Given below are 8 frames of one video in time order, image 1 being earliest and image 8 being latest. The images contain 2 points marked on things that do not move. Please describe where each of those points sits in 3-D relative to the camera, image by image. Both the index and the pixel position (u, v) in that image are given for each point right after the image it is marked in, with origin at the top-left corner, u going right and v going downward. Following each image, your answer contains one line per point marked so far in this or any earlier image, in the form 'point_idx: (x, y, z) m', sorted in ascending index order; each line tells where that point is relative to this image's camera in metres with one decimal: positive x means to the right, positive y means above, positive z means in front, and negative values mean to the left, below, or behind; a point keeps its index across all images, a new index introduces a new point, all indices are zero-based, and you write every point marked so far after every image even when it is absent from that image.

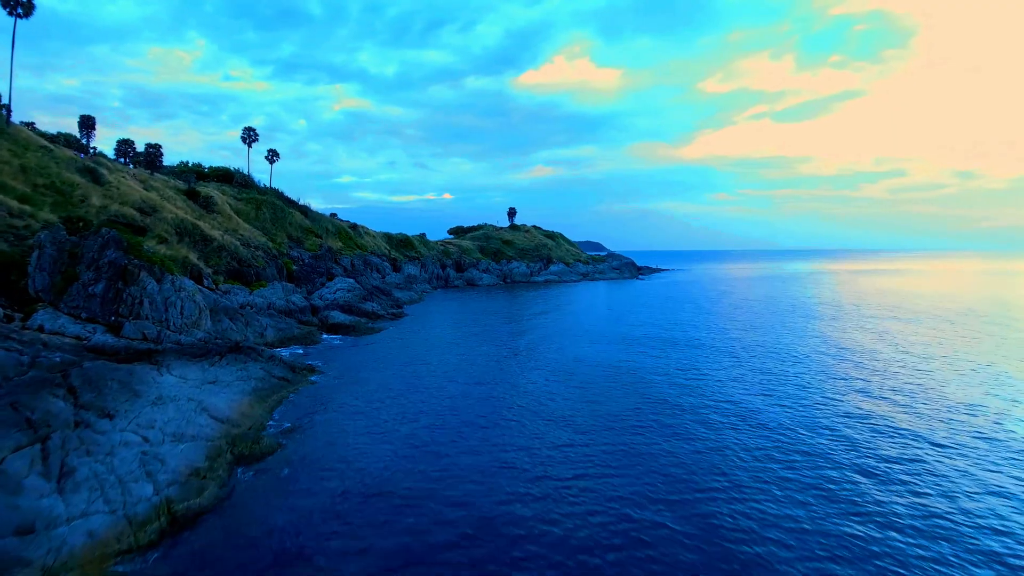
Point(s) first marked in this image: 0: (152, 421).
0: (-10.7, -4.0, +19.7) m
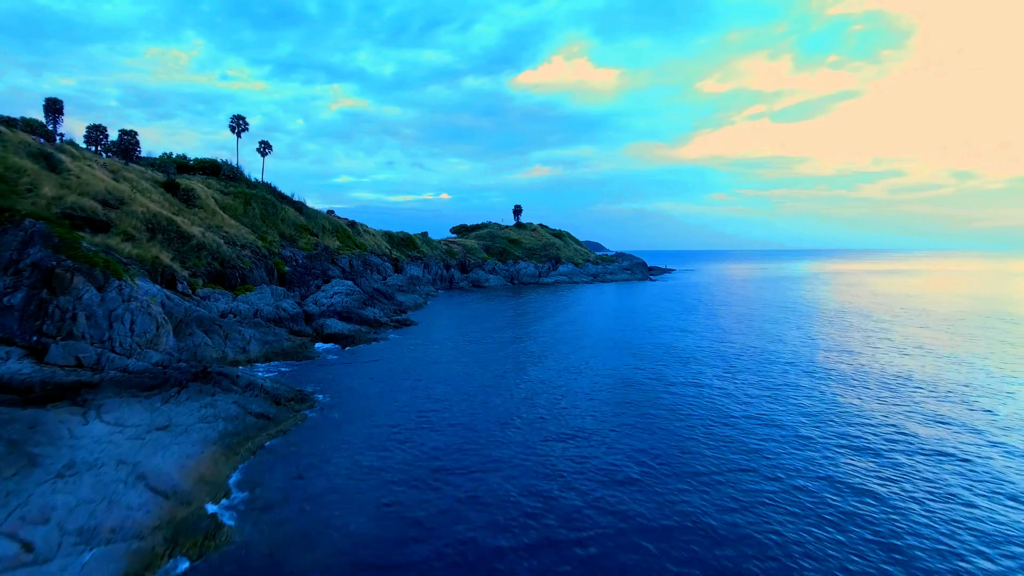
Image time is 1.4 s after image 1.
0: (-9.0, -4.3, +12.8) m
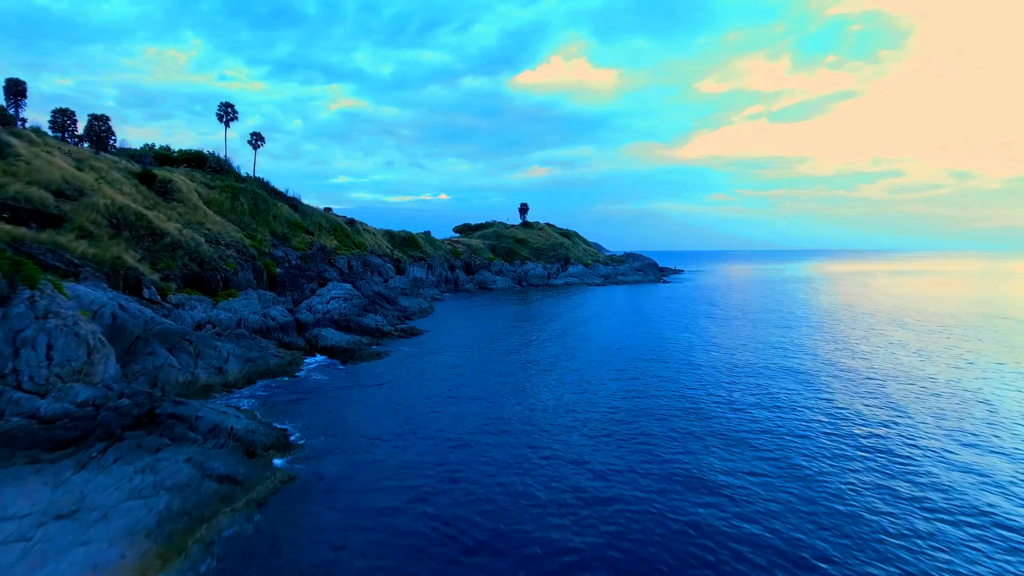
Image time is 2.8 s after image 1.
0: (-7.4, -4.6, +6.5) m
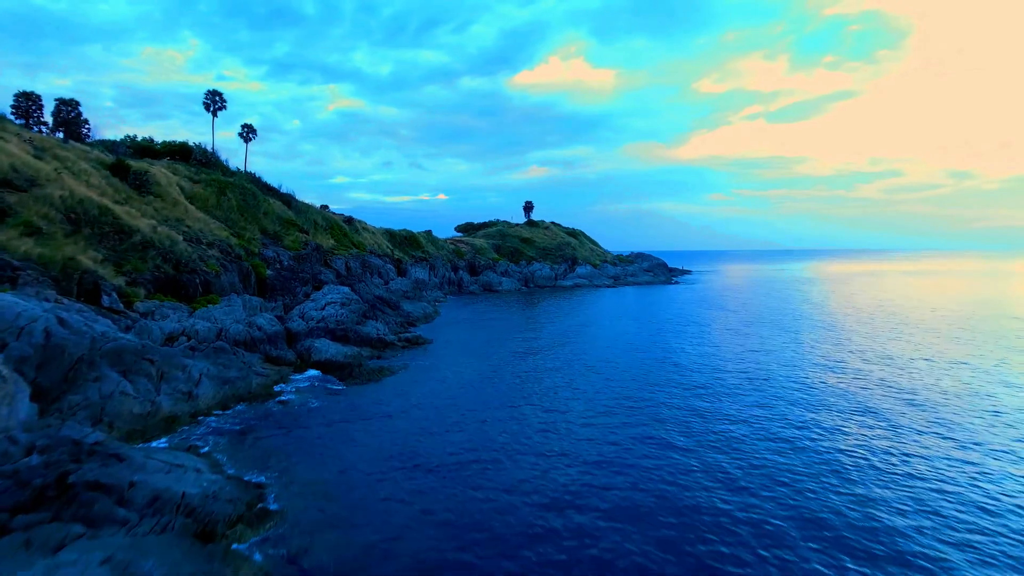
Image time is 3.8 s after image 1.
0: (-6.2, -4.9, +1.3) m
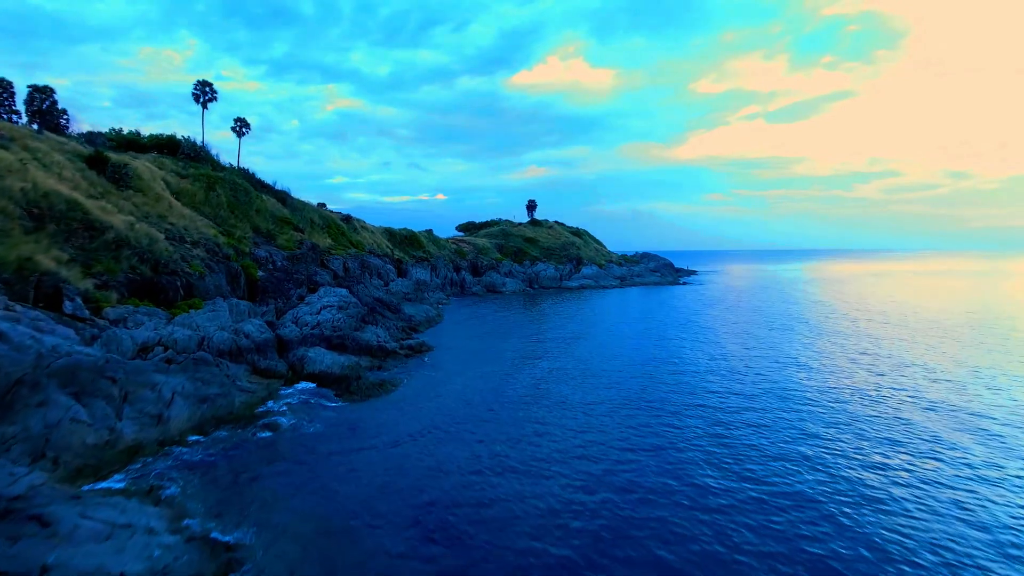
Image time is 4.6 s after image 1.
0: (-5.4, -5.0, -2.2) m
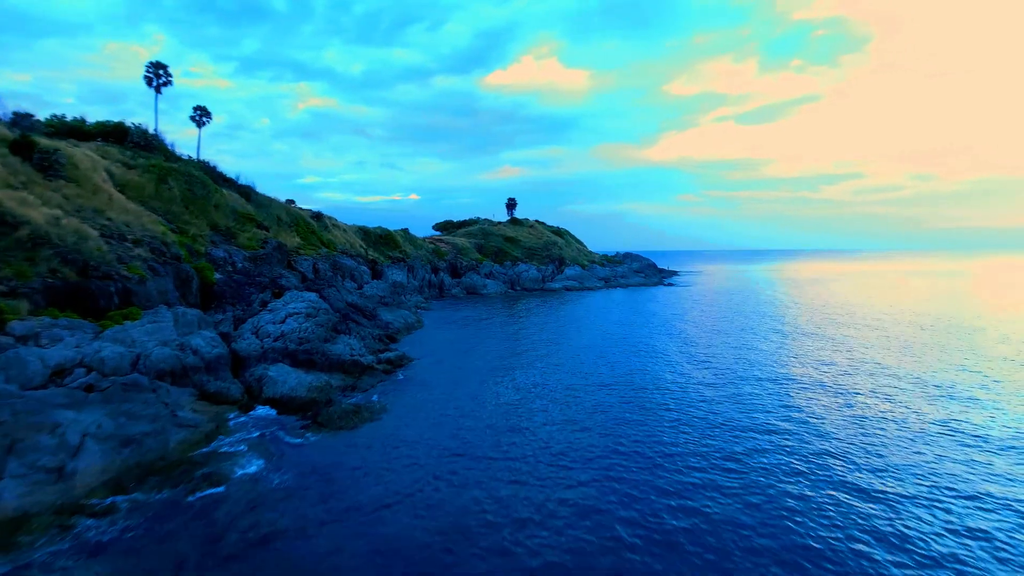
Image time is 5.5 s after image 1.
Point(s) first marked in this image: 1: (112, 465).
0: (-4.1, -5.3, -7.1) m
1: (-10.3, -4.6, +17.1) m
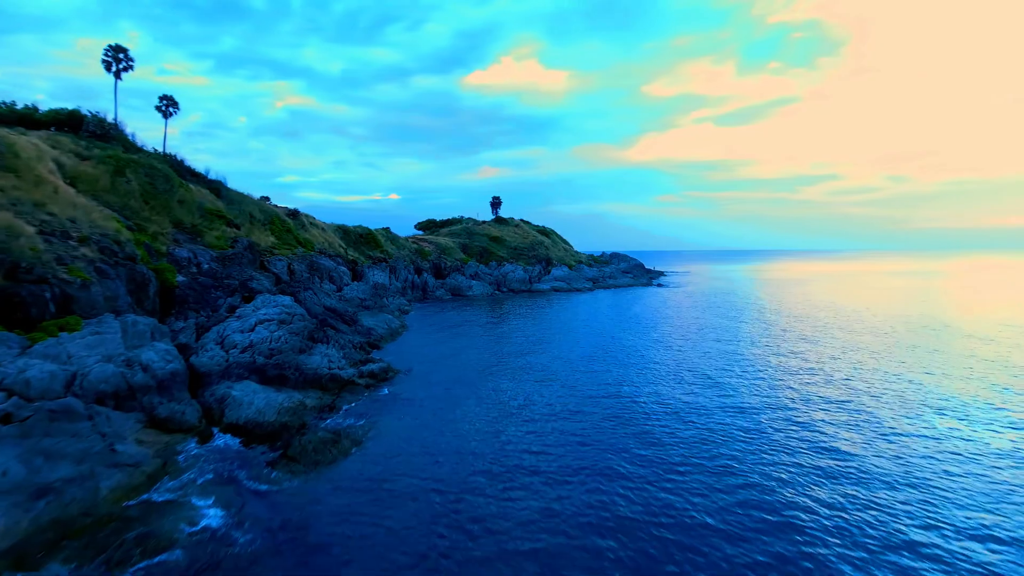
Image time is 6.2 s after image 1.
0: (-3.0, -5.5, -10.7) m
1: (-9.9, -4.8, +13.3) m
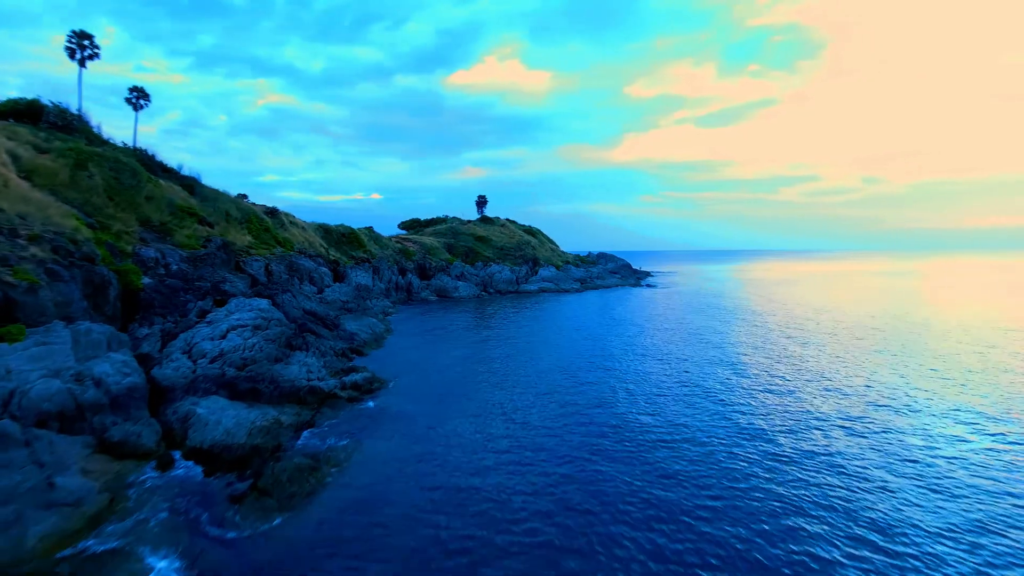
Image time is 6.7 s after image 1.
0: (-2.1, -5.6, -13.1) m
1: (-9.7, -4.9, +10.7) m
